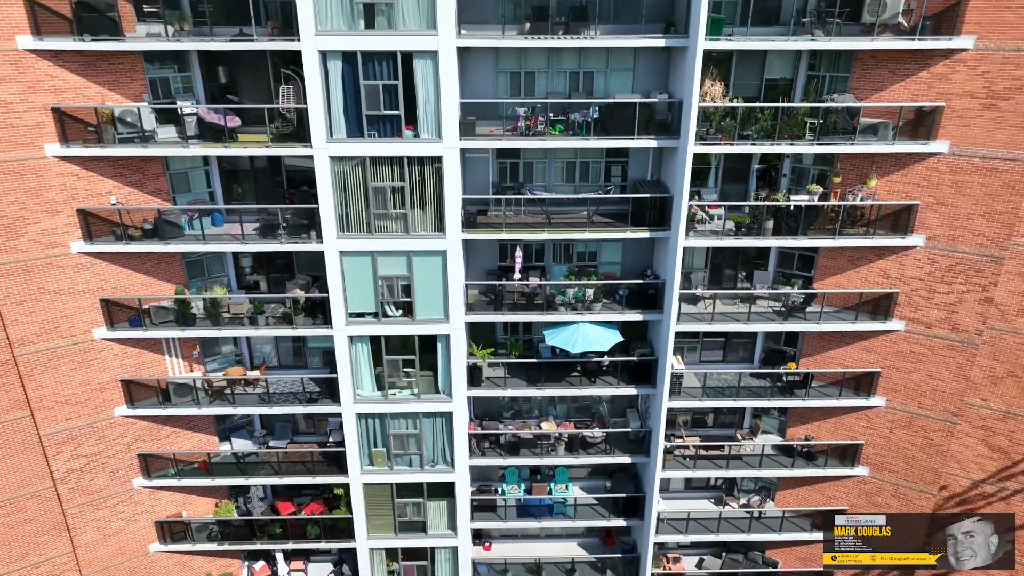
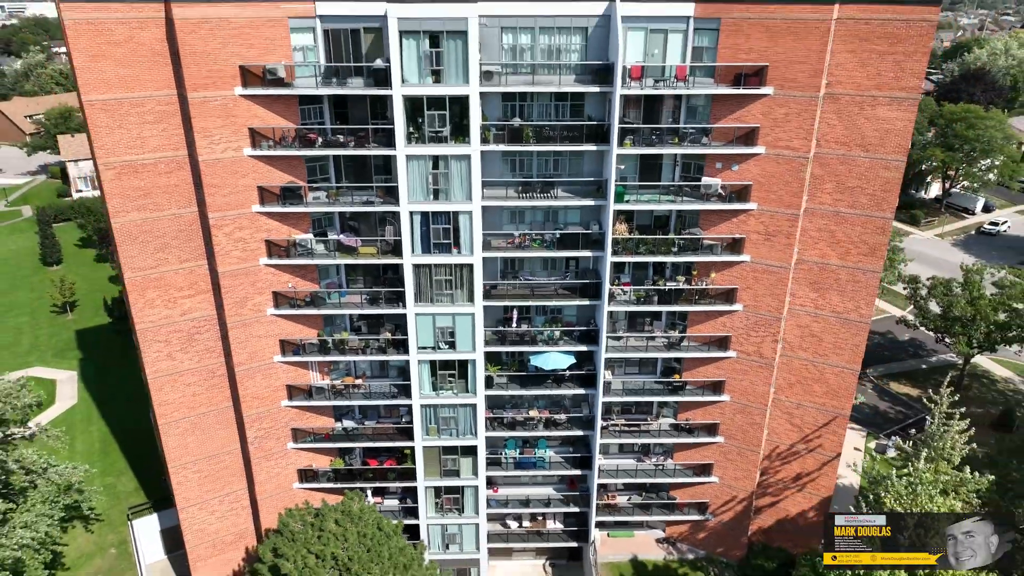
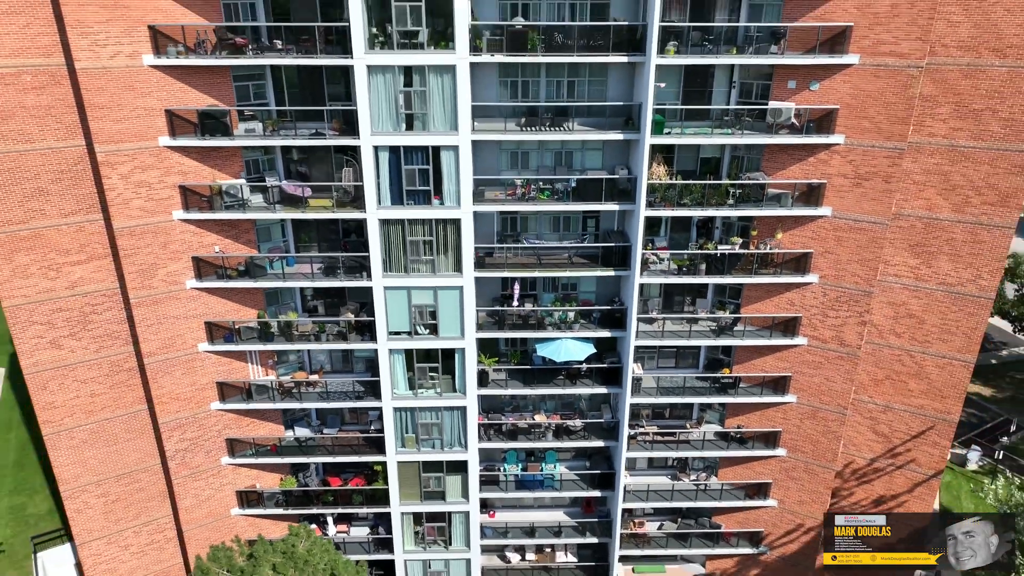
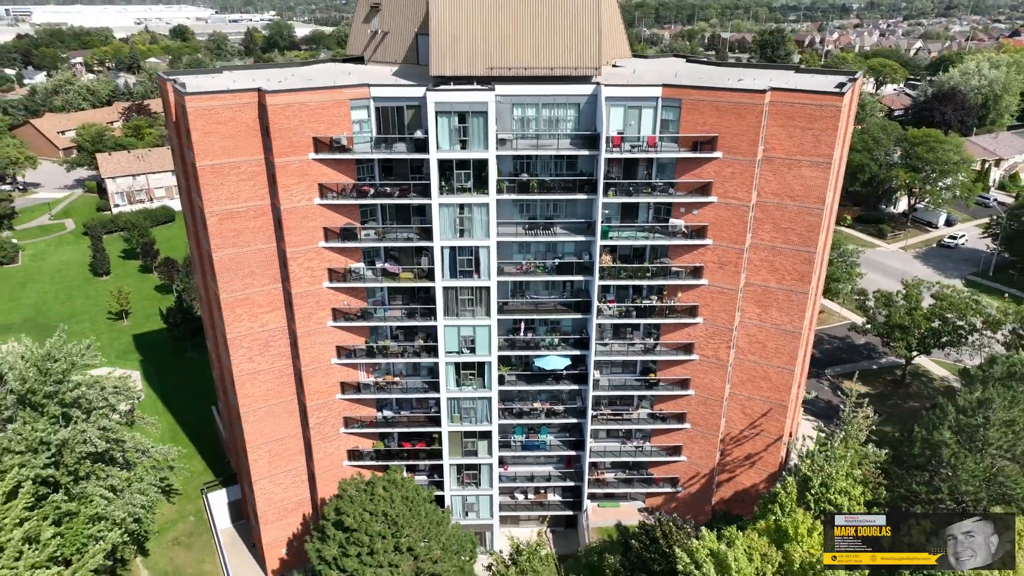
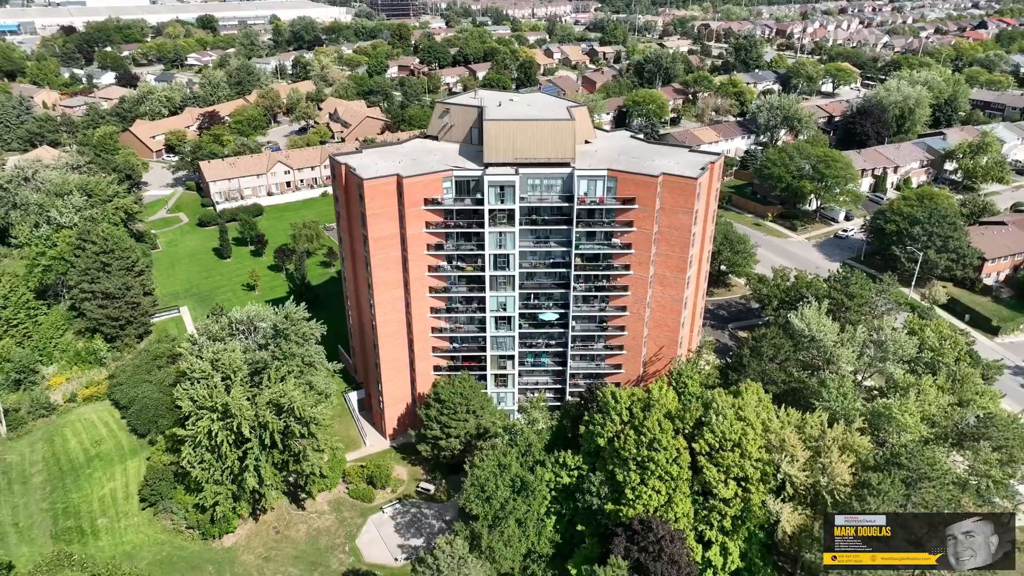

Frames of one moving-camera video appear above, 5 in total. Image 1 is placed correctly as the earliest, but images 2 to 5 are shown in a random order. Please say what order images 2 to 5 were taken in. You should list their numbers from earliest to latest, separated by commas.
3, 2, 4, 5
